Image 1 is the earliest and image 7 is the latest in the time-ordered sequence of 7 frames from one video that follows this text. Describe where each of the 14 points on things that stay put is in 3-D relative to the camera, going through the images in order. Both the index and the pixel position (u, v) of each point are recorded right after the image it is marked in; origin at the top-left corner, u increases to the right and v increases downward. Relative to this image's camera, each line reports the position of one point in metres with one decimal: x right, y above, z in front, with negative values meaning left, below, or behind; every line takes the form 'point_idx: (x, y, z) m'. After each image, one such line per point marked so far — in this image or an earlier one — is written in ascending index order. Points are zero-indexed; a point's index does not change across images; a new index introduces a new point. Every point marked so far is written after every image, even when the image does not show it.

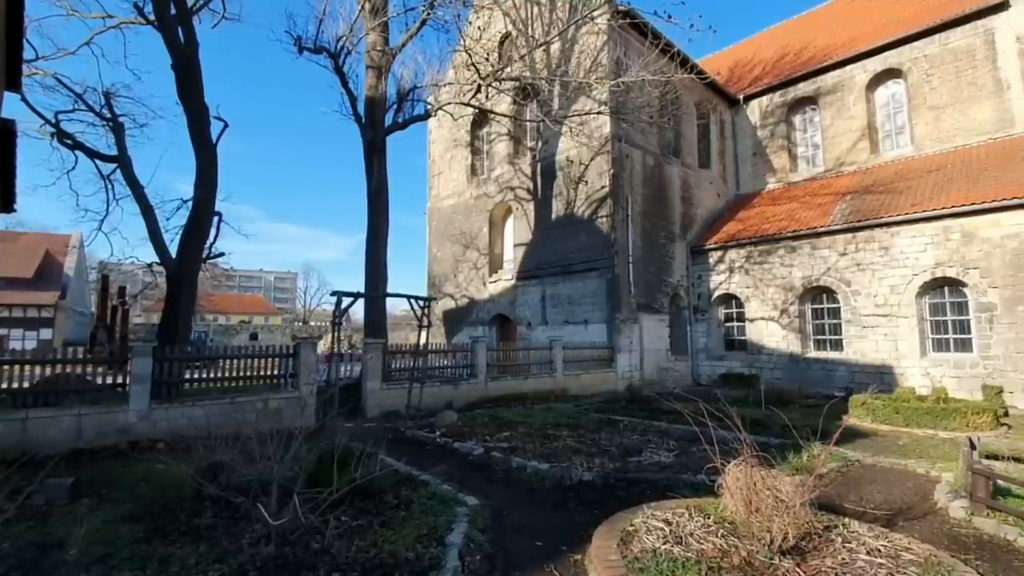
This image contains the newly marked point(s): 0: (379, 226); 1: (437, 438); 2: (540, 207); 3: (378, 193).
0: (-3.7, +1.7, +14.2) m
1: (-1.2, -2.4, +8.1) m
2: (+1.0, +3.0, +19.0) m
3: (-3.8, +2.7, +14.4) m
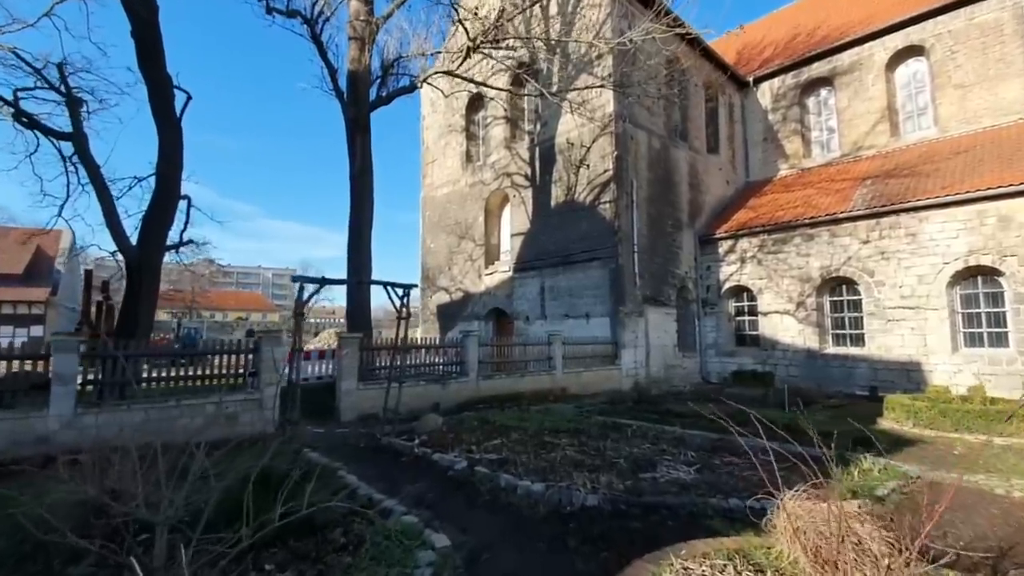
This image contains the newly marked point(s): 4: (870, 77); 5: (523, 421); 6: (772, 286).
0: (-3.9, +2.0, +13.0) m
1: (-1.3, -2.2, +6.9) m
2: (+0.9, +3.3, +17.8) m
3: (-3.9, +3.0, +13.2) m
4: (+13.9, +8.1, +19.6) m
5: (+0.2, -2.3, +8.6) m
6: (+8.6, +0.1, +16.8) m
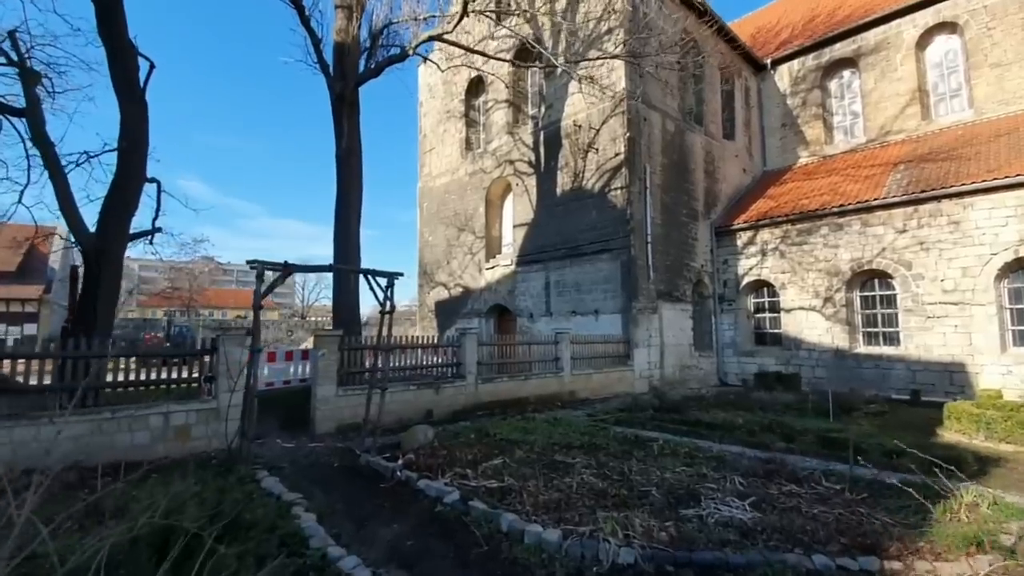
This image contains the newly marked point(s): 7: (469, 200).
0: (-3.8, +2.1, +11.8) m
1: (-1.3, -2.0, +5.7) m
2: (+1.0, +3.5, +16.5) m
3: (-3.8, +3.1, +12.0) m
4: (+13.9, +8.3, +18.3) m
5: (+0.3, -2.1, +7.4) m
6: (+8.7, +0.2, +15.5) m
7: (-1.6, +3.3, +19.3) m
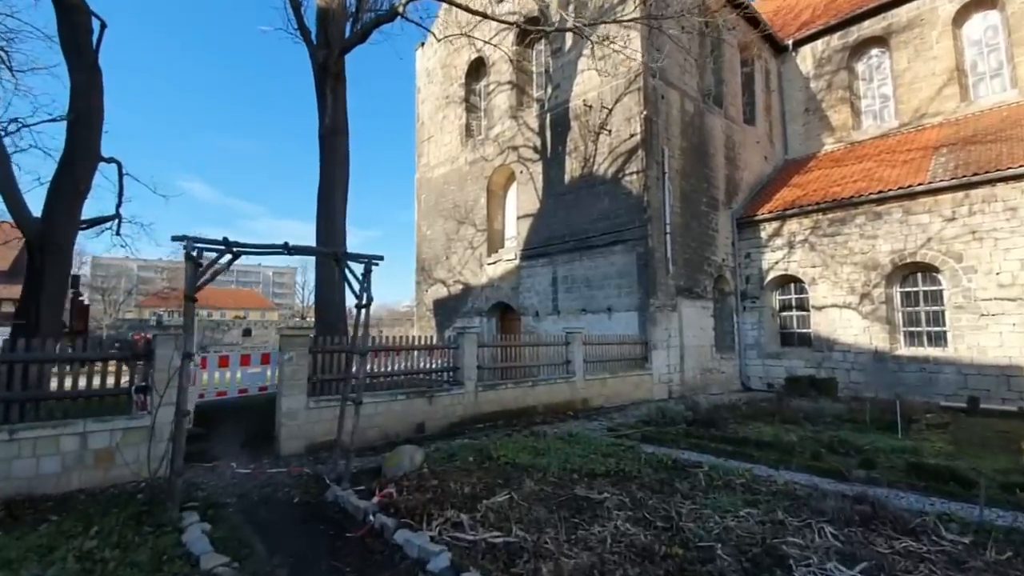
0: (-3.7, +2.2, +10.5) m
1: (-1.2, -1.9, +4.3) m
2: (+1.1, +3.6, +15.2) m
3: (-3.7, +3.2, +10.6) m
4: (+14.1, +8.5, +16.9) m
5: (+0.4, -2.0, +6.0) m
6: (+8.8, +0.4, +14.1) m
7: (-1.5, +3.4, +17.9) m
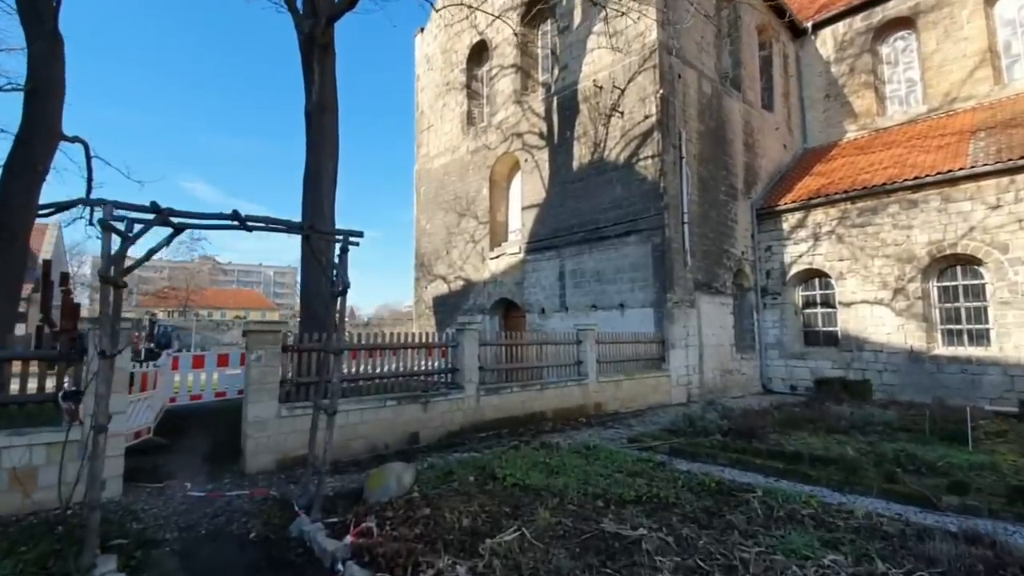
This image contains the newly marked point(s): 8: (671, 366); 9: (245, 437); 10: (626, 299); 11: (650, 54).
0: (-3.6, +2.4, +9.5) m
1: (-1.1, -1.8, +3.3) m
2: (+1.2, +3.8, +14.2) m
3: (-3.6, +3.4, +9.6) m
4: (+14.2, +8.6, +15.9) m
5: (+0.4, -1.8, +5.0) m
6: (+9.0, +0.5, +13.1) m
7: (-1.4, +3.6, +16.9) m
8: (+3.5, -1.7, +11.1) m
9: (-2.8, -1.6, +5.4) m
10: (+2.7, -0.3, +12.1) m
11: (+3.3, +5.6, +12.1) m
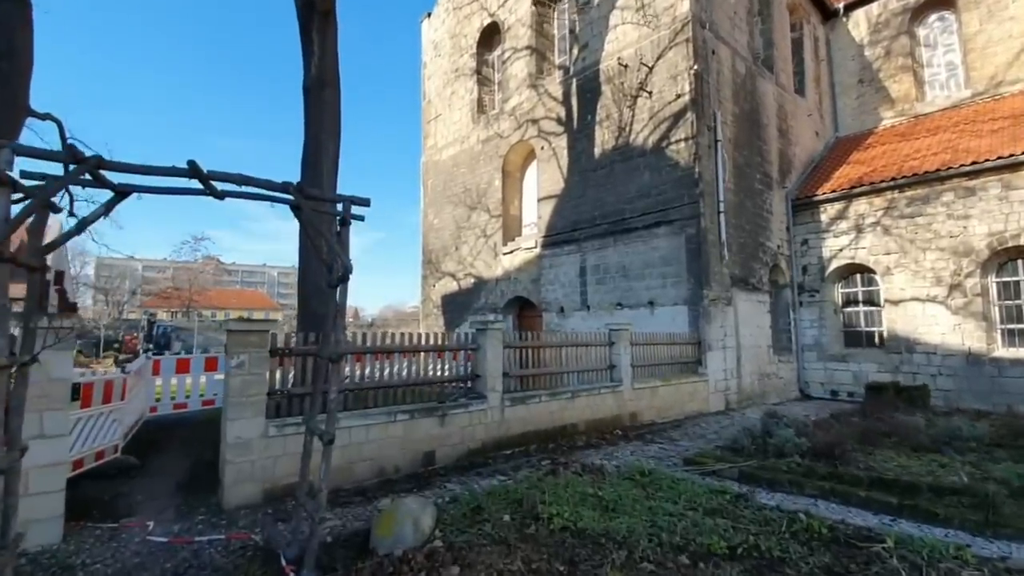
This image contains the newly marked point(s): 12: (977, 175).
0: (-3.2, +2.5, +8.5) m
1: (-0.8, -1.7, +2.3) m
2: (+1.7, +3.8, +13.1) m
3: (-3.2, +3.5, +8.6) m
4: (+14.6, +8.7, +14.7) m
5: (+0.8, -1.7, +4.0) m
6: (+9.4, +0.6, +12.0) m
7: (-0.9, +3.7, +15.9) m
8: (+3.9, -1.6, +10.1) m
9: (-2.5, -1.5, +4.3) m
10: (+3.1, -0.2, +11.0) m
11: (+3.7, +5.7, +11.1) m
12: (+10.3, +2.5, +11.2) m
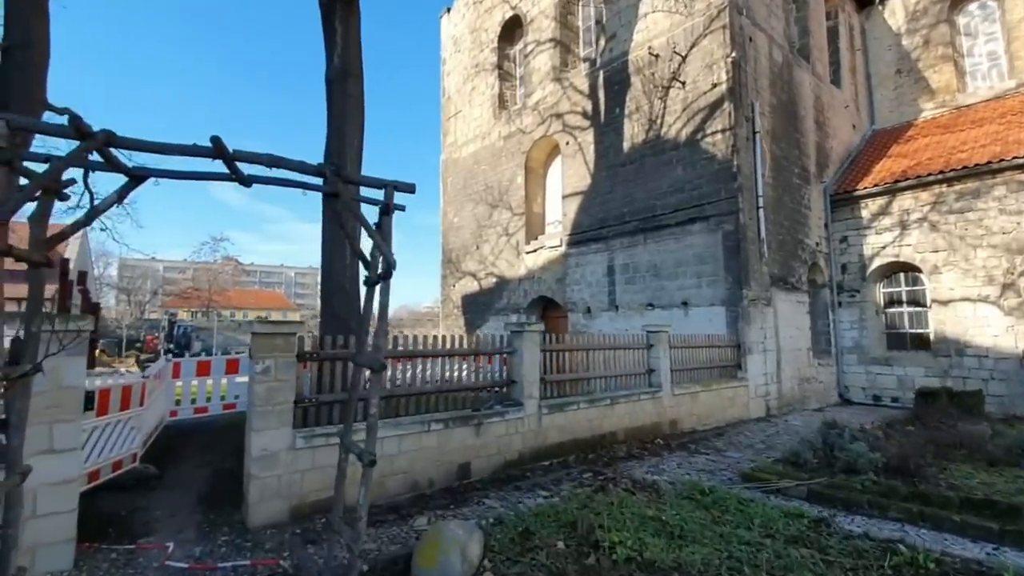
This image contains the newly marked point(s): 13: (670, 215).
0: (-2.7, +2.5, +8.1) m
1: (-0.5, -1.7, +1.9) m
2: (+2.3, +3.8, +12.7) m
3: (-2.7, +3.5, +8.3) m
4: (+15.3, +8.7, +13.9) m
5: (+1.2, -1.7, +3.5) m
6: (+10.0, +0.6, +11.3) m
7: (-0.2, +3.7, +15.5) m
8: (+4.4, -1.6, +9.5) m
9: (-2.1, -1.5, +4.0) m
10: (+3.7, -0.2, +10.5) m
11: (+4.3, +5.7, +10.6) m
12: (+10.9, +2.5, +10.5) m
13: (+3.4, +1.6, +10.9) m
